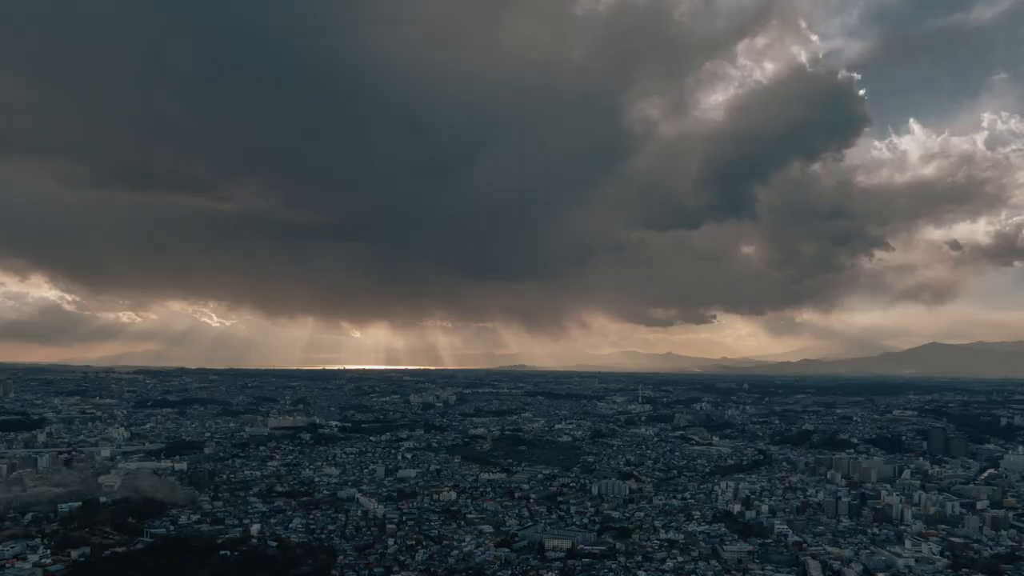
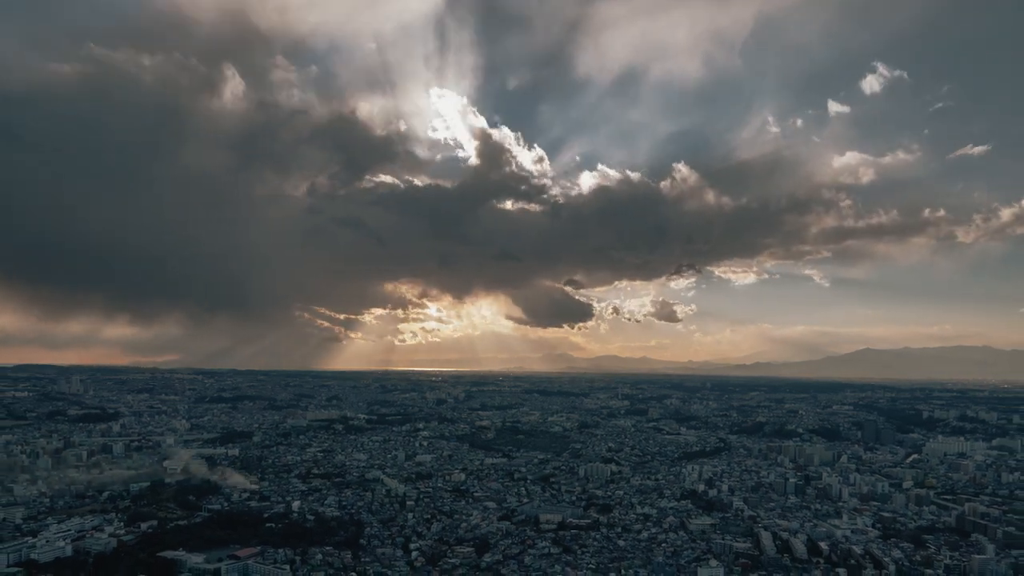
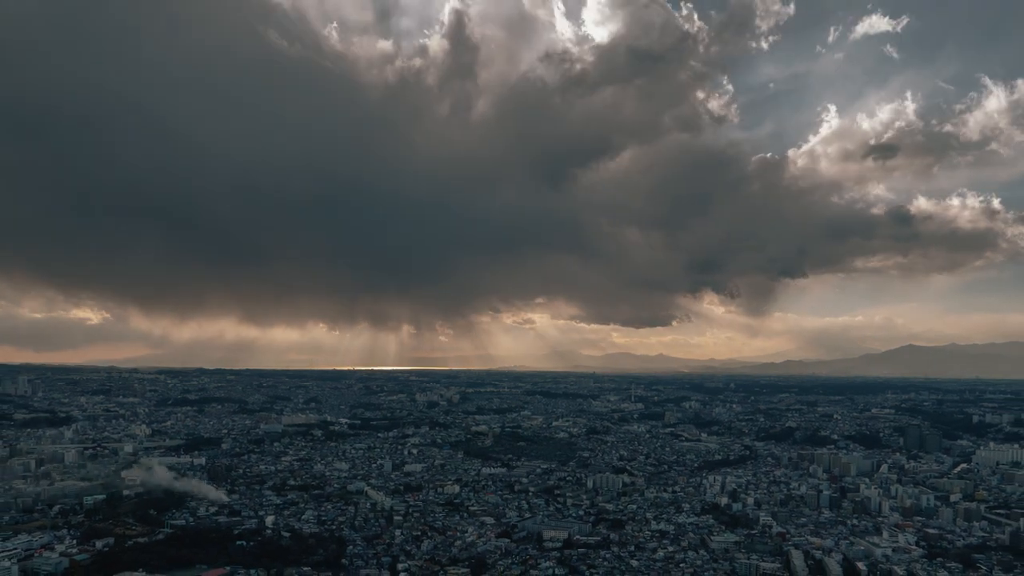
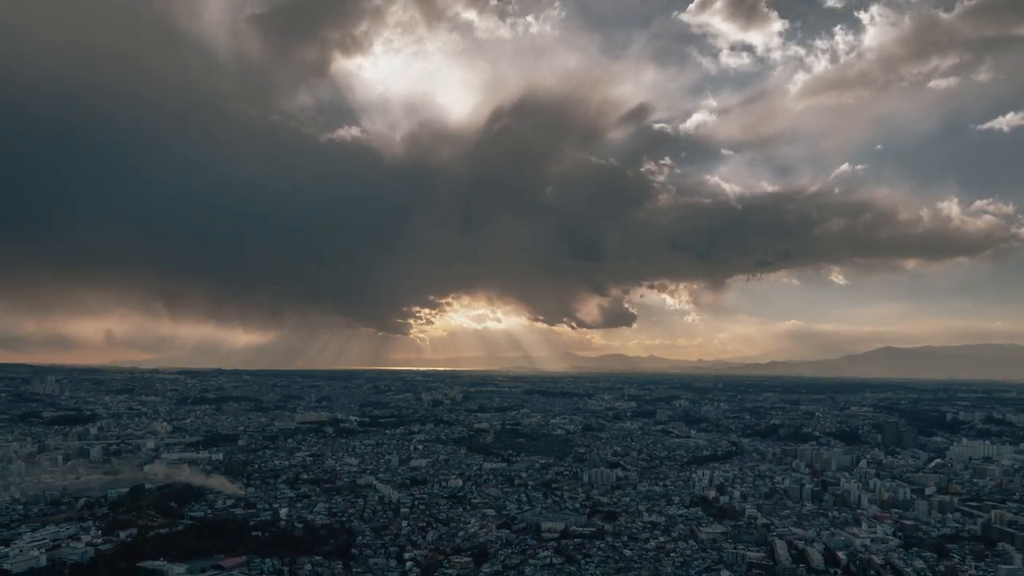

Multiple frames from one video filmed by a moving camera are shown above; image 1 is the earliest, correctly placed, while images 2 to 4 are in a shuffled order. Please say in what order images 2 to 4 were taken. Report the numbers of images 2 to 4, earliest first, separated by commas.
3, 4, 2
